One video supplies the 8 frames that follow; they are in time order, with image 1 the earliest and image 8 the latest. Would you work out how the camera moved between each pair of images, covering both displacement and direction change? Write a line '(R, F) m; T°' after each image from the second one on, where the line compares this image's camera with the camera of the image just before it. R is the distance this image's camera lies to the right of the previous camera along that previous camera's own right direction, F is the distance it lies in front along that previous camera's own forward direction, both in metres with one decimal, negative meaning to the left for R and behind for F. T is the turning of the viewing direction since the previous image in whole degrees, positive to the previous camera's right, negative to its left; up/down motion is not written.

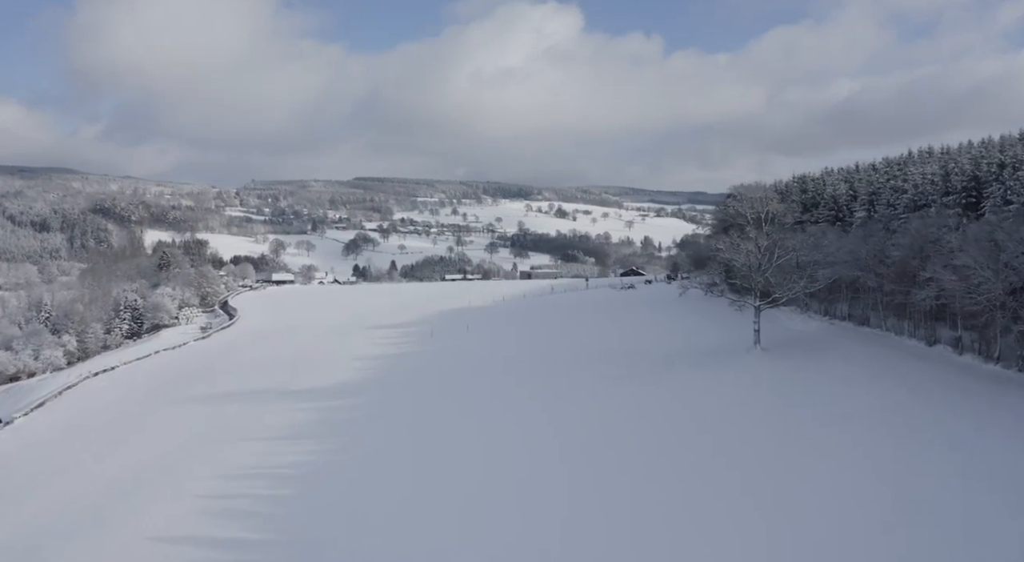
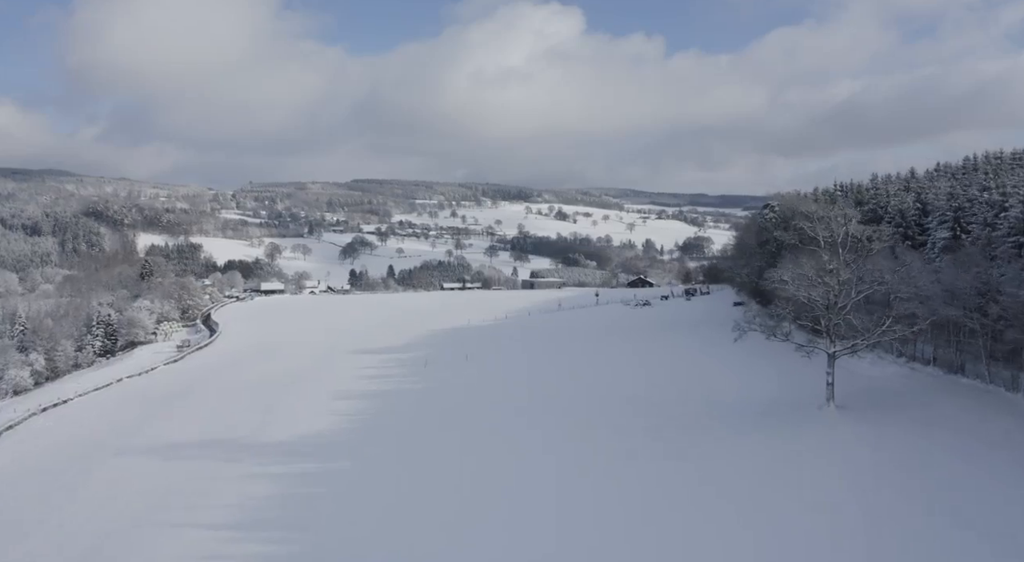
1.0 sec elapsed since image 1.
(-0.2, +4.3) m; 0°
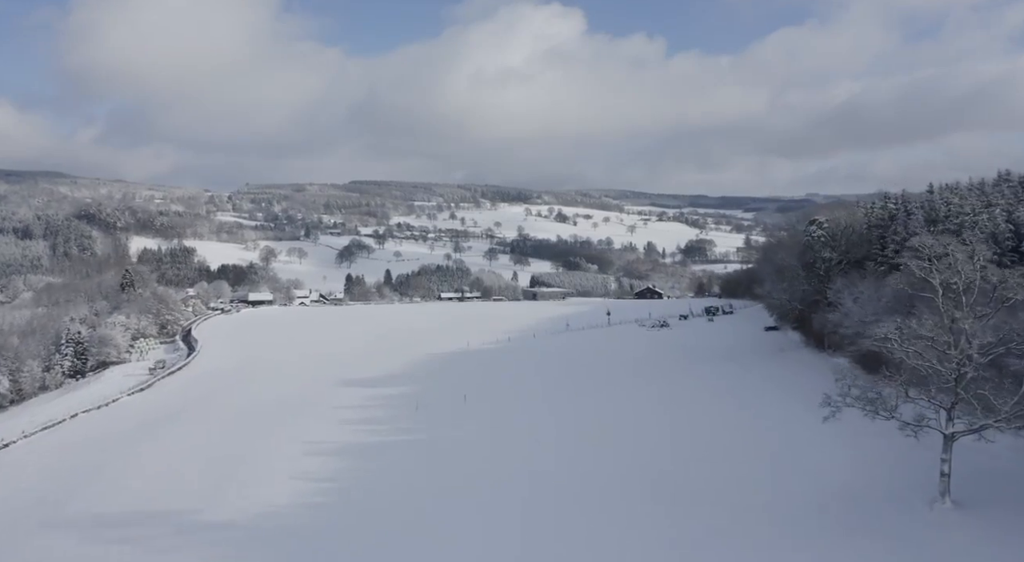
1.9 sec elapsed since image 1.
(-0.2, +4.1) m; 0°
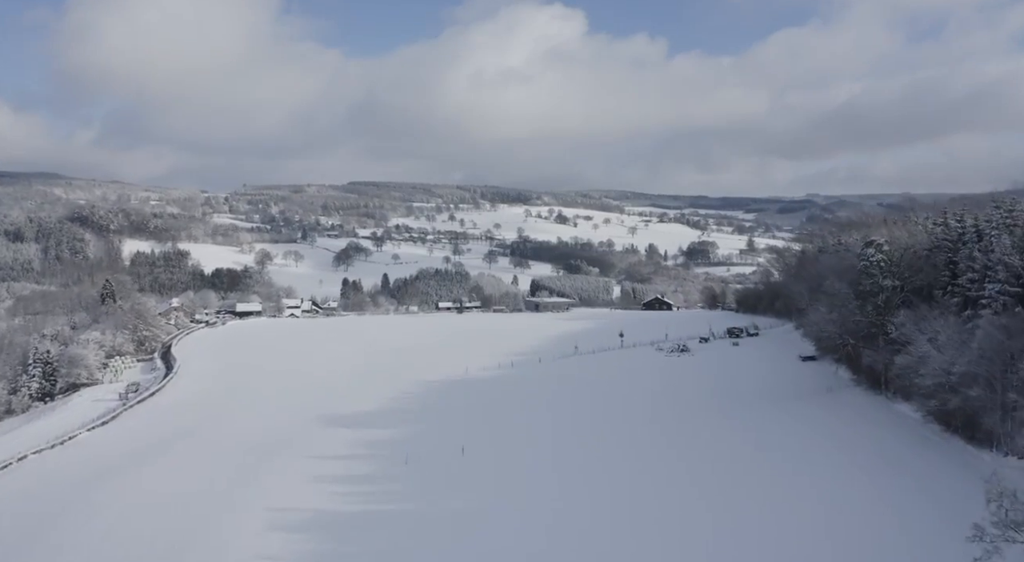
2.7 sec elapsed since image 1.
(-0.2, +3.7) m; 0°
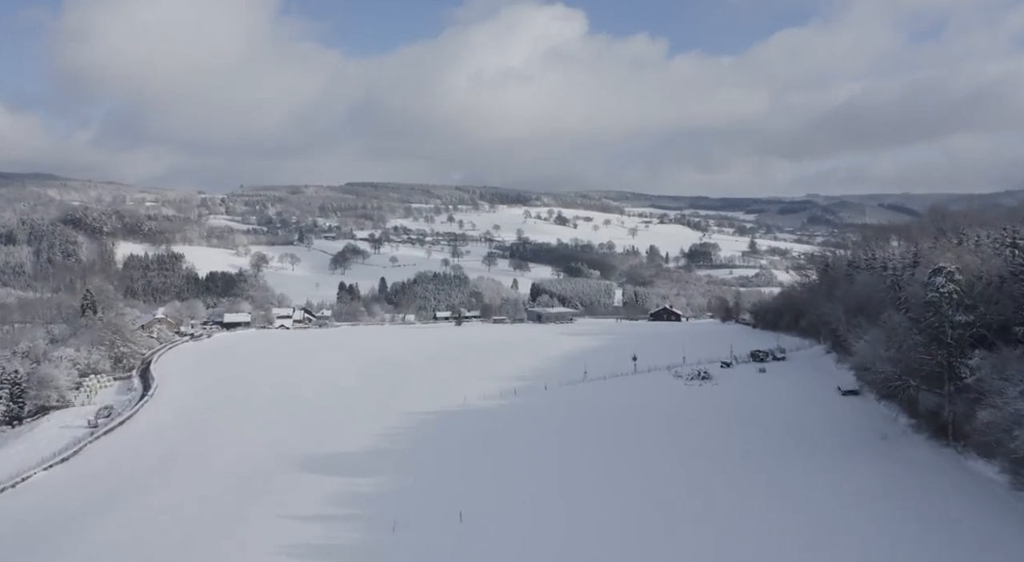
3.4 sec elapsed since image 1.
(-0.1, +3.3) m; 0°
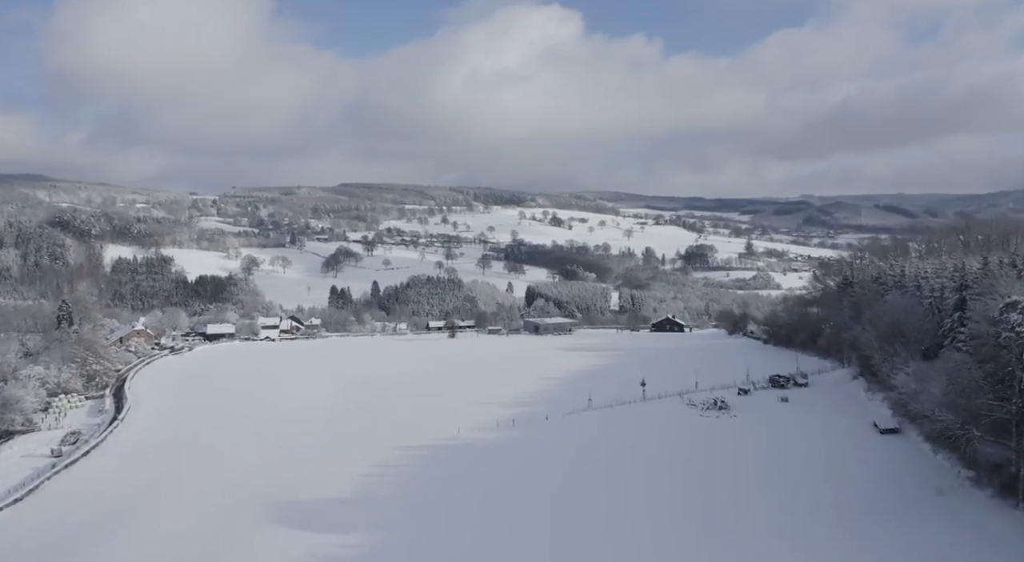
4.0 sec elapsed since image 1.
(-0.1, +2.8) m; 0°
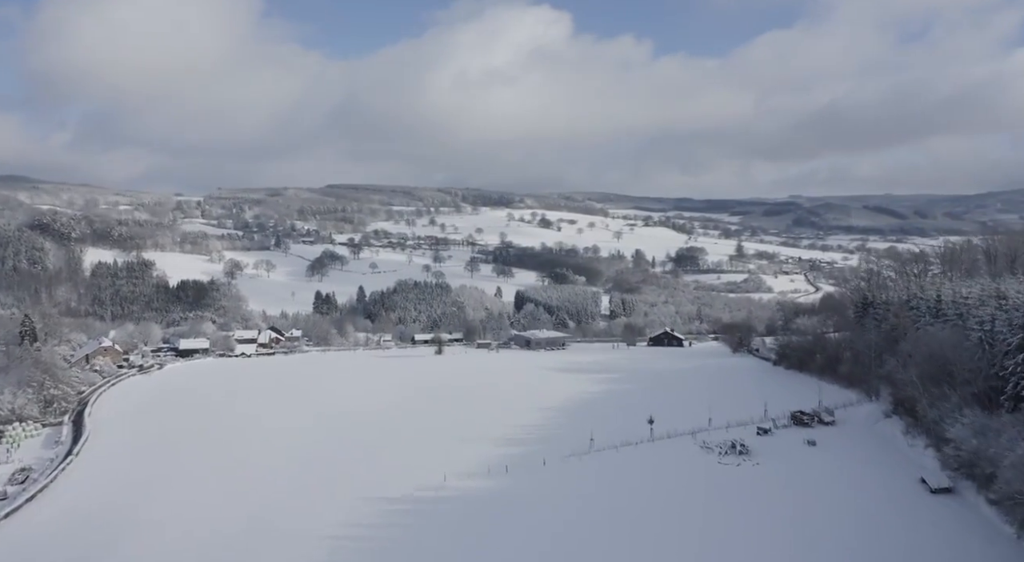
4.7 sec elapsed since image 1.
(-0.1, +3.2) m; +1°
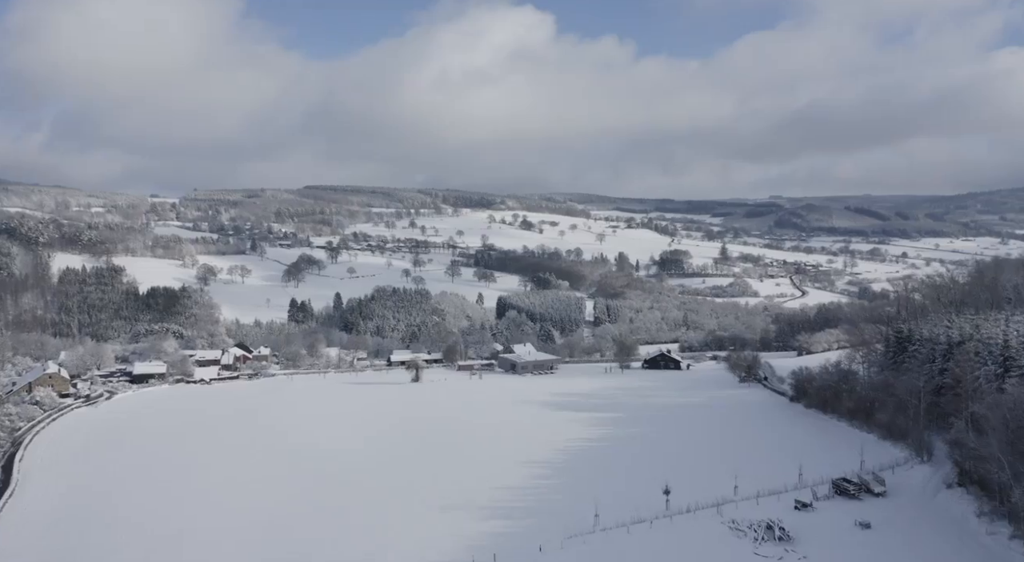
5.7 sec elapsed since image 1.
(-0.2, +4.6) m; +1°
